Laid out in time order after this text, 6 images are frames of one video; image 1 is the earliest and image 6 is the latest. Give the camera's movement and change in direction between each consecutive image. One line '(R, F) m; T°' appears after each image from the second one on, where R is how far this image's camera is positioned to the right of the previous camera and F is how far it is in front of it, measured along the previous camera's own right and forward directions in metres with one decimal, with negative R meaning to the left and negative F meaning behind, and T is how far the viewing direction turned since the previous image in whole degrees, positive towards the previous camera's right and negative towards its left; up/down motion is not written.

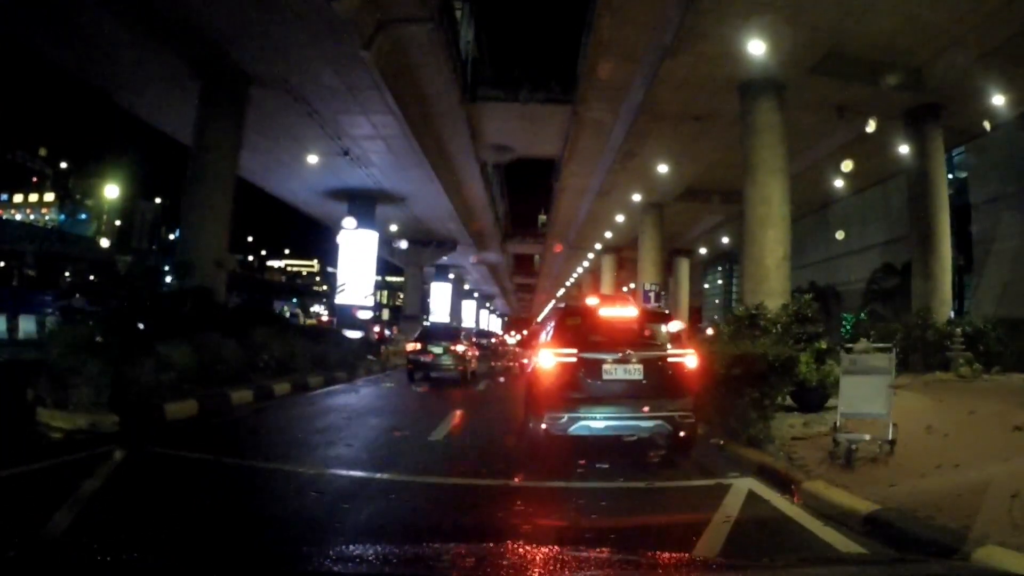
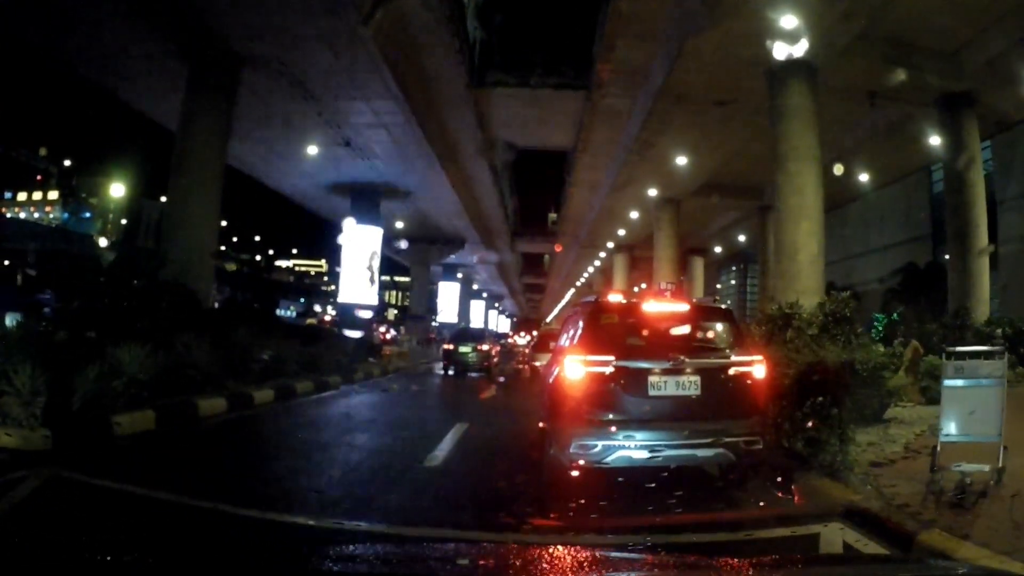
(0.0, +1.4) m; -1°
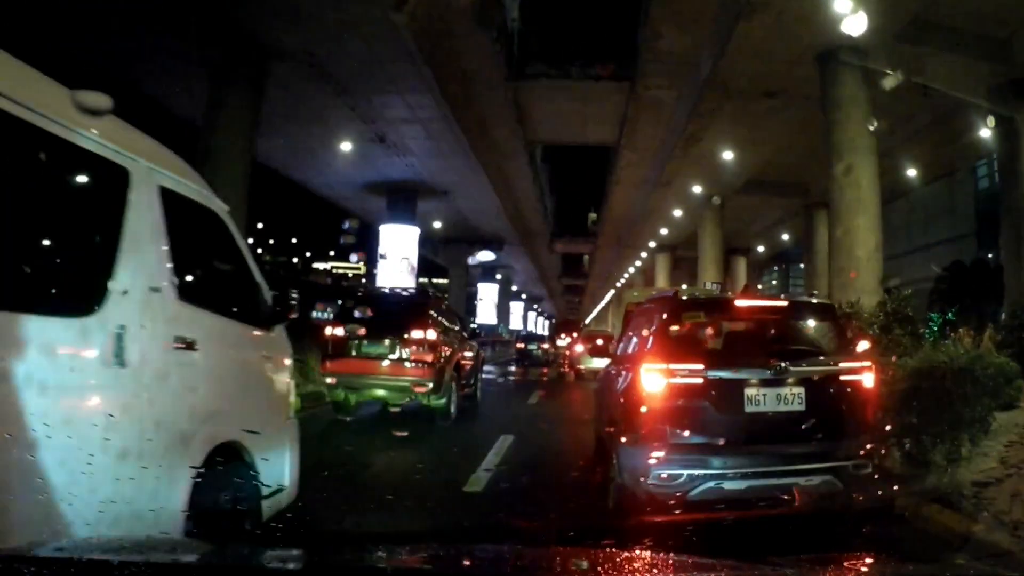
(-0.1, +0.7) m; -3°
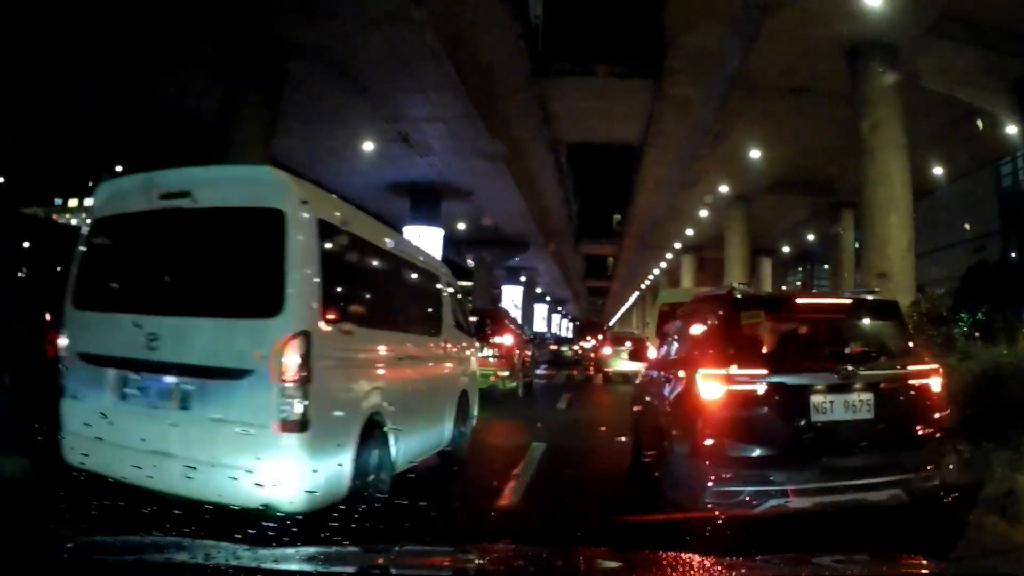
(-0.1, +0.3) m; -2°
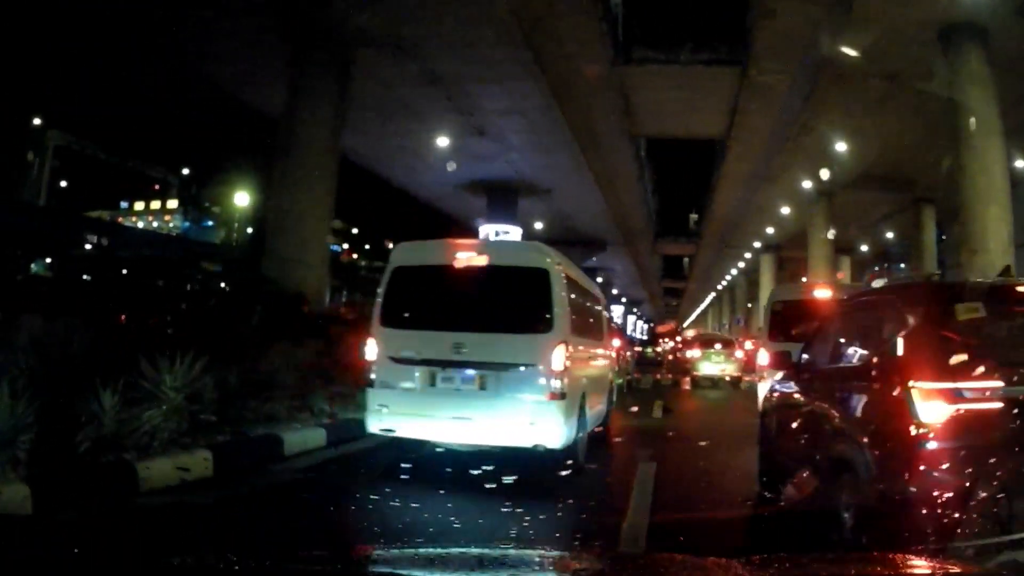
(-0.2, +0.6) m; -5°
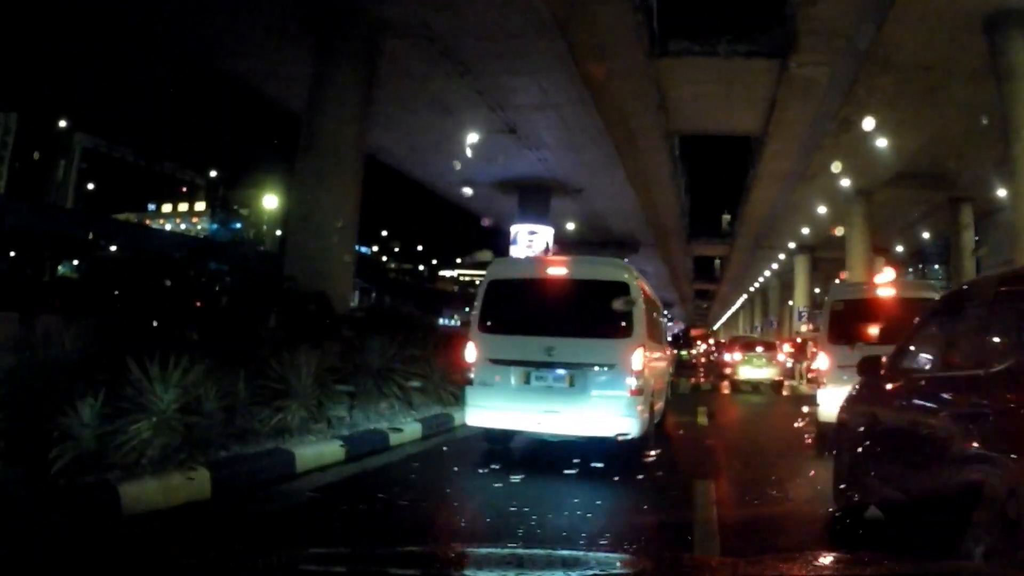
(-0.1, +0.5) m; -2°
